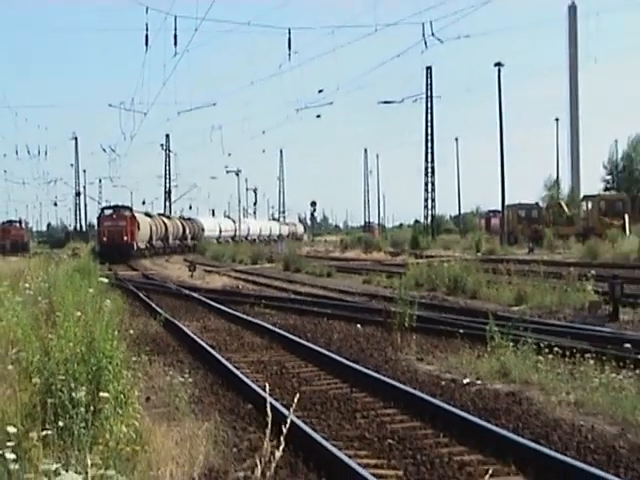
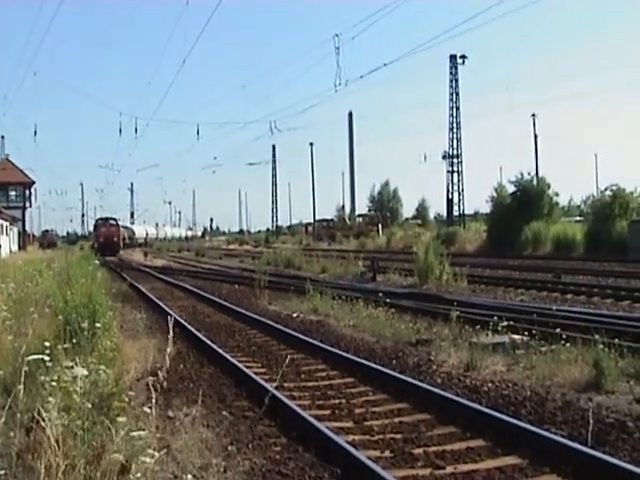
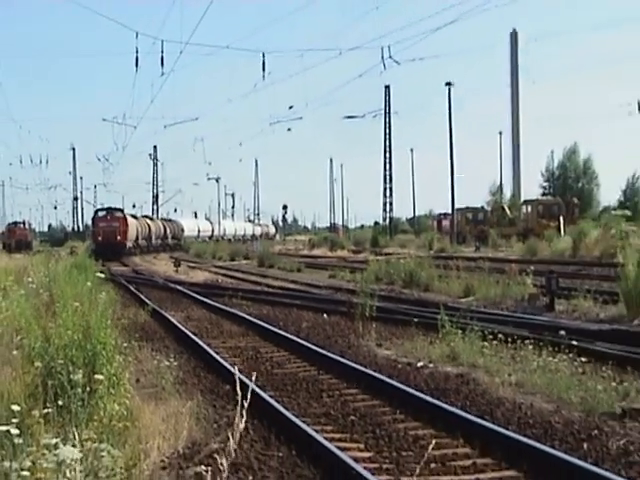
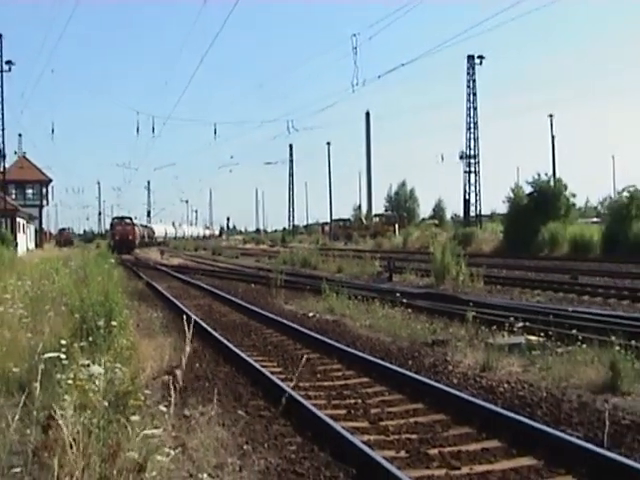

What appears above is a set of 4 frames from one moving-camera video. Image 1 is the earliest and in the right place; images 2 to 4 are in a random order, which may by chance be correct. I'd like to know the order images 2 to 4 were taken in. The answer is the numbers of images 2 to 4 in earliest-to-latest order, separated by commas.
3, 4, 2
